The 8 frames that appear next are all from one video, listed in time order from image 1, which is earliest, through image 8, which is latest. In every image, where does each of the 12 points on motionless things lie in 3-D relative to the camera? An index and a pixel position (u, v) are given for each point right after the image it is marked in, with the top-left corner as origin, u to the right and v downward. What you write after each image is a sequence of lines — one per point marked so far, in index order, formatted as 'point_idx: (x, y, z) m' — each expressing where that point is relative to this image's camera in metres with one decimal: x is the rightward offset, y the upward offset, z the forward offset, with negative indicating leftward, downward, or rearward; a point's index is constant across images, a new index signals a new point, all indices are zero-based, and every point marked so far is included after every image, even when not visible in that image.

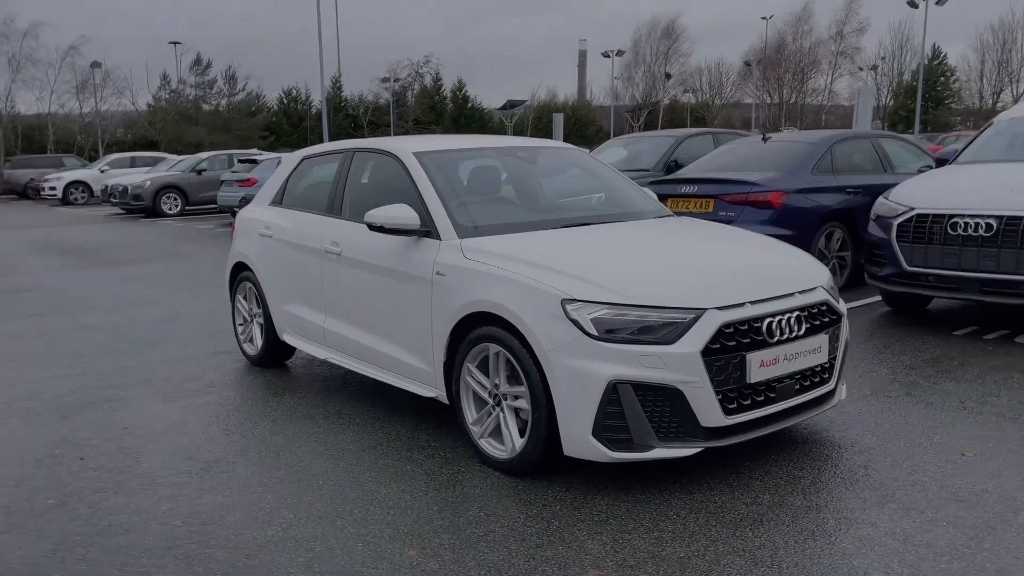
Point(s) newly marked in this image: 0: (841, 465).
0: (+1.5, -0.8, +3.8) m
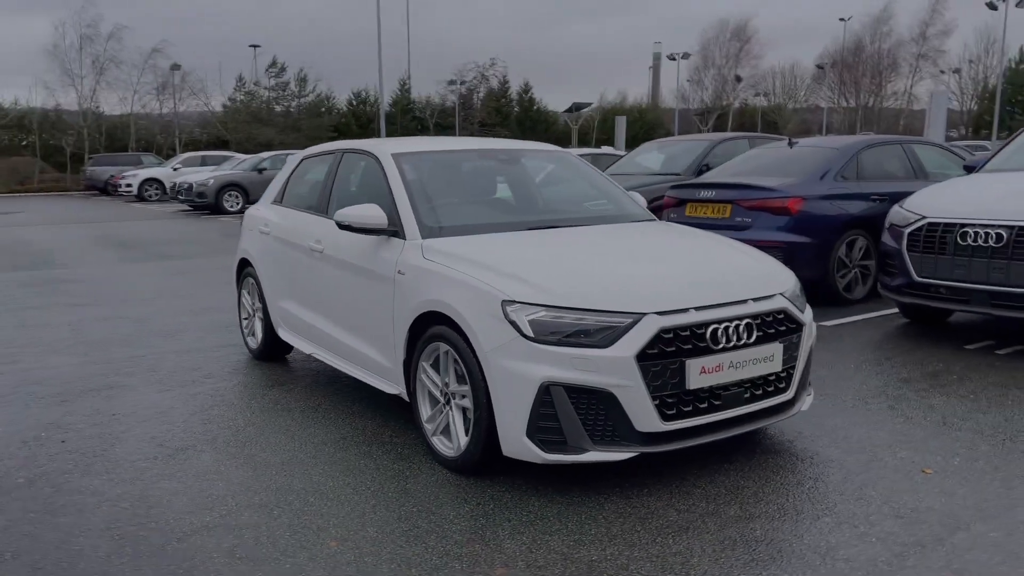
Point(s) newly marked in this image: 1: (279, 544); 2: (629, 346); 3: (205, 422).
0: (+1.2, -0.8, +3.7) m
1: (-0.9, -1.0, +3.1) m
2: (+0.5, -0.2, +3.4) m
3: (-1.7, -0.7, +4.6) m
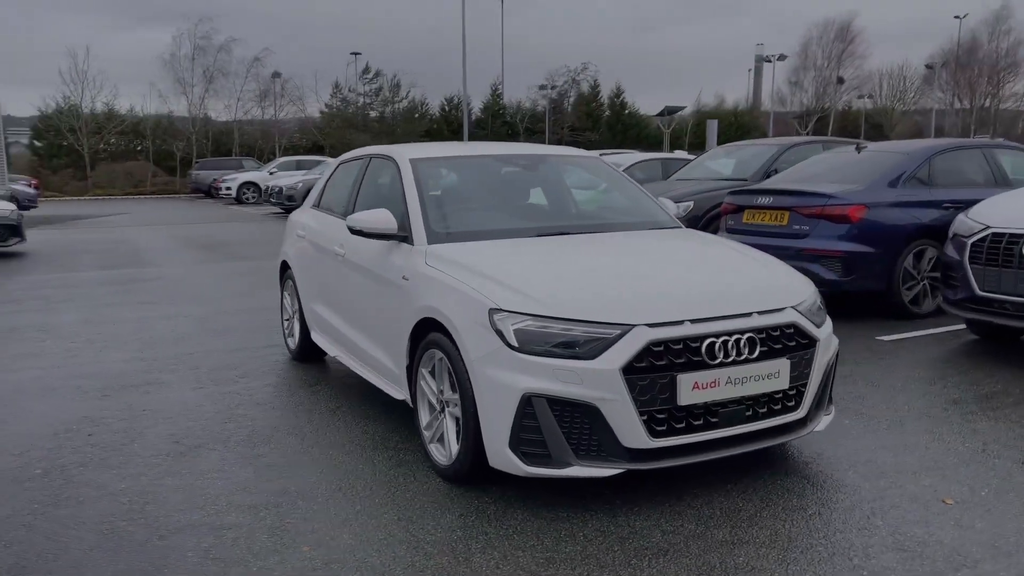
0: (+1.2, -0.9, +3.5) m
1: (-1.0, -1.0, +3.1) m
2: (+0.4, -0.3, +3.2) m
3: (-1.6, -0.8, +4.8) m
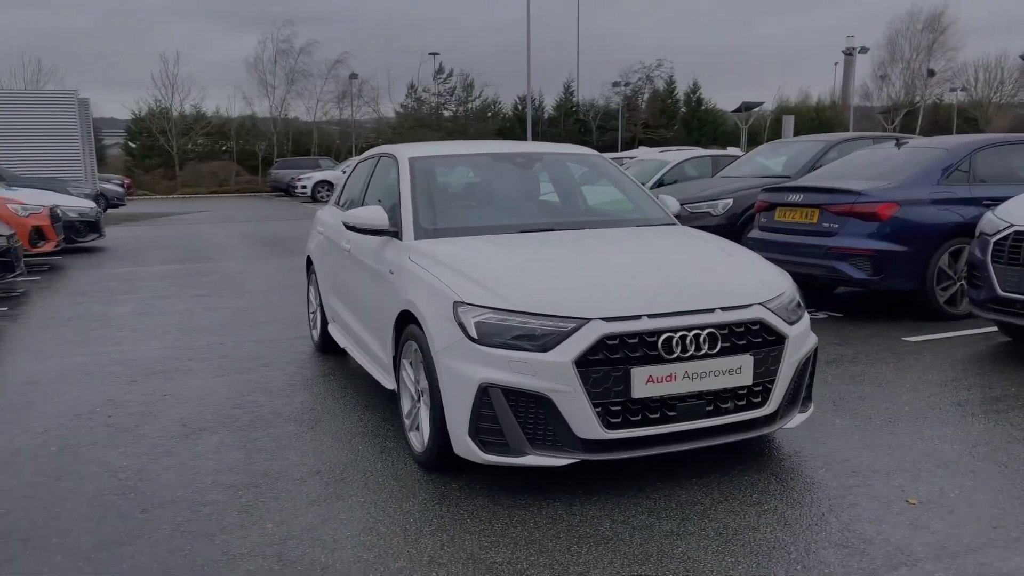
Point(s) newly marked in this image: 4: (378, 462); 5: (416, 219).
0: (+1.0, -0.9, +3.5) m
1: (-1.2, -0.9, +3.3) m
2: (+0.2, -0.3, +3.3) m
3: (-1.7, -0.7, +5.0) m
4: (-0.6, -0.8, +4.0) m
5: (-0.5, +0.4, +4.5) m
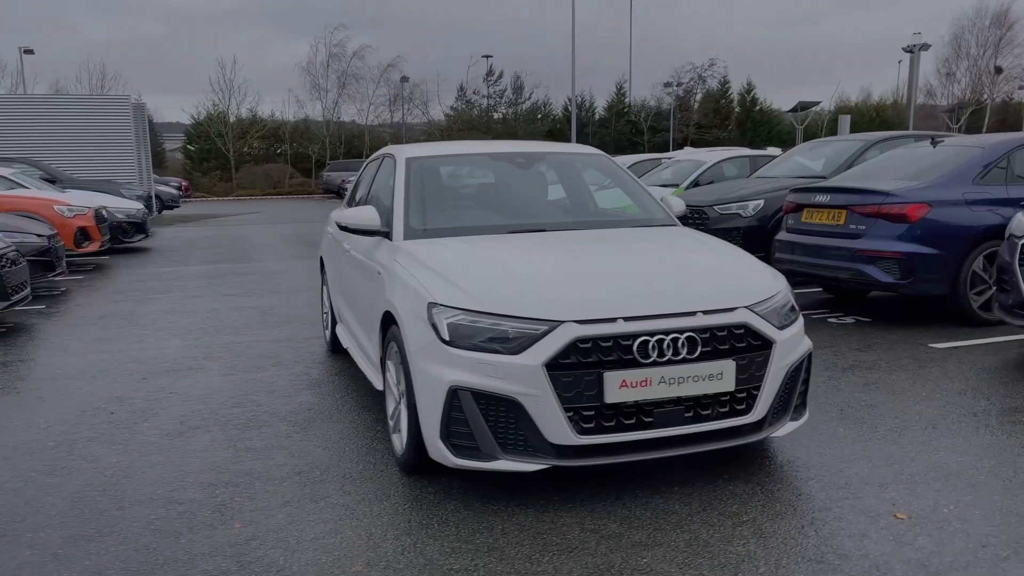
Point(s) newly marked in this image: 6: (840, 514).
0: (+0.9, -0.9, +3.4) m
1: (-1.3, -0.9, +3.3) m
2: (+0.1, -0.3, +3.3) m
3: (-1.7, -0.7, +5.1) m
4: (-0.7, -0.8, +4.0) m
5: (-0.6, +0.4, +4.4) m
6: (+1.3, -0.9, +3.3) m
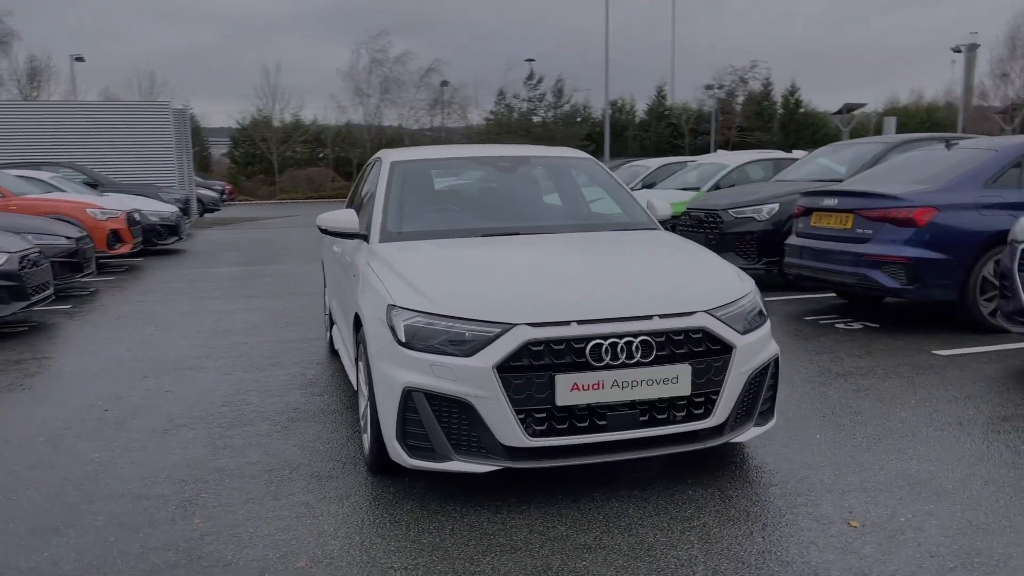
0: (+0.7, -0.9, +3.4) m
1: (-1.5, -0.9, +3.4) m
2: (-0.1, -0.3, +3.3) m
3: (-1.8, -0.7, +5.2) m
4: (-0.9, -0.8, +4.0) m
5: (-0.7, +0.3, +4.5) m
6: (+1.1, -0.9, +3.2) m
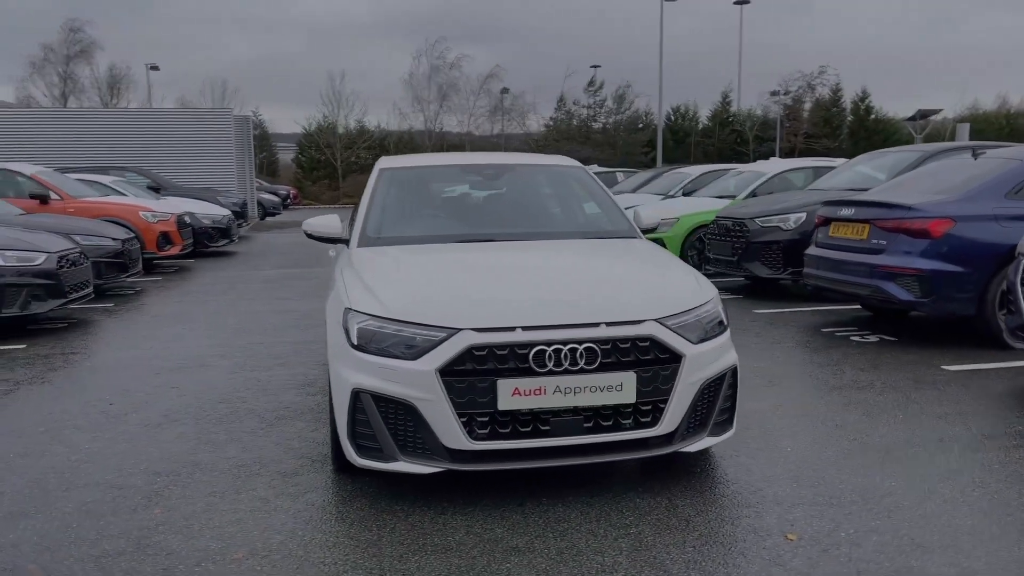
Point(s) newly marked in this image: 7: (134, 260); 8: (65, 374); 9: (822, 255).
0: (+0.5, -0.9, +3.4) m
1: (-1.7, -0.9, +3.6) m
2: (-0.3, -0.3, +3.4) m
3: (-1.9, -0.7, +5.4) m
4: (-1.1, -0.9, +4.2) m
5: (-0.8, +0.3, +4.6) m
6: (+0.8, -0.9, +3.2) m
7: (-5.0, +0.4, +11.2) m
8: (-3.4, -0.7, +6.4) m
9: (+2.8, +0.3, +7.4) m
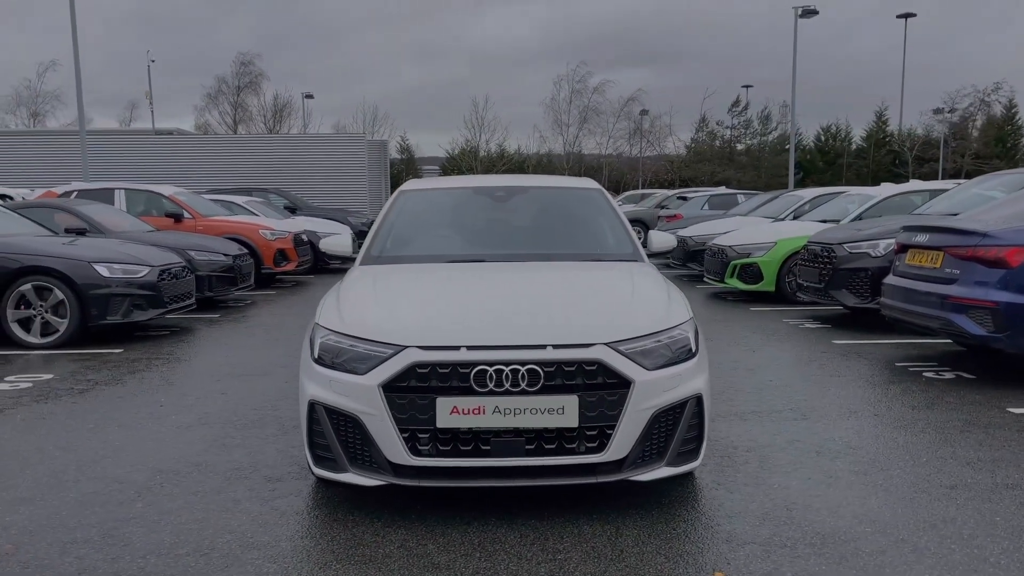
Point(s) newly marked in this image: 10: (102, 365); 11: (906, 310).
0: (+0.2, -1.0, +3.3) m
1: (-1.9, -1.0, +3.9) m
2: (-0.6, -0.4, +3.5) m
3: (-1.7, -0.8, +5.7) m
4: (-1.2, -0.9, +4.4) m
5: (-0.8, +0.2, +4.8) m
6: (+0.6, -1.0, +3.1) m
7: (-3.8, +0.2, +12.0) m
8: (-3.1, -0.7, +6.9) m
9: (+3.2, 0.0, +6.9) m
10: (-3.6, -0.7, +7.4) m
11: (+3.2, -0.2, +6.7) m
